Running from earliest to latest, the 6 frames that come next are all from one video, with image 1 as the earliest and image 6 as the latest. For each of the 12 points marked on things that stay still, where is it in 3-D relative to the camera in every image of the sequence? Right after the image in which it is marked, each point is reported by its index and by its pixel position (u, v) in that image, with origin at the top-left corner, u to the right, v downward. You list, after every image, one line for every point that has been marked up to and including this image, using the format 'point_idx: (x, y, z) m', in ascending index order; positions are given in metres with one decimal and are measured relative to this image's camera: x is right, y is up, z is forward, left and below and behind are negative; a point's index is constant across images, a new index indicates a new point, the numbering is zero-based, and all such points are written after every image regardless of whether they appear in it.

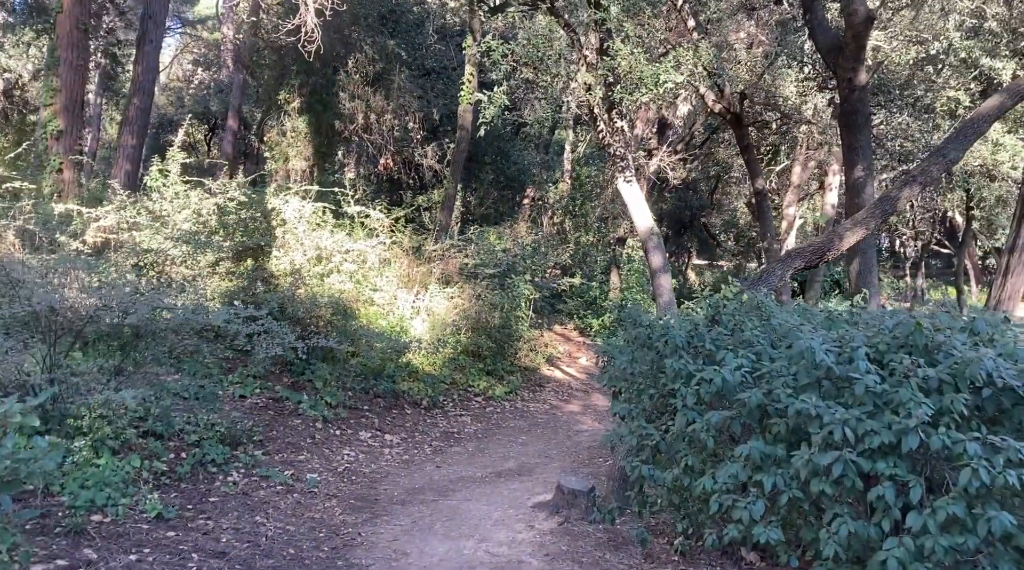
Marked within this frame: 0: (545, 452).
0: (+0.4, -1.9, +9.0) m
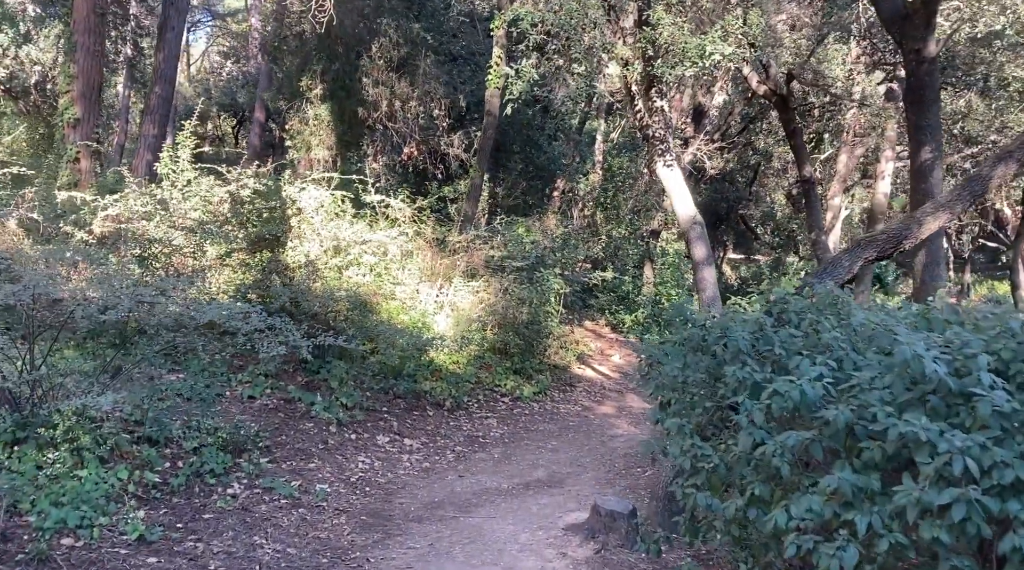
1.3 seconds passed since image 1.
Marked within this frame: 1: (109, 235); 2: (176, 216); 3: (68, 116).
0: (+0.7, -1.8, +8.3) m
1: (-4.7, +0.6, +9.3) m
2: (-4.0, +0.7, +9.3) m
3: (-7.7, +2.9, +13.7) m
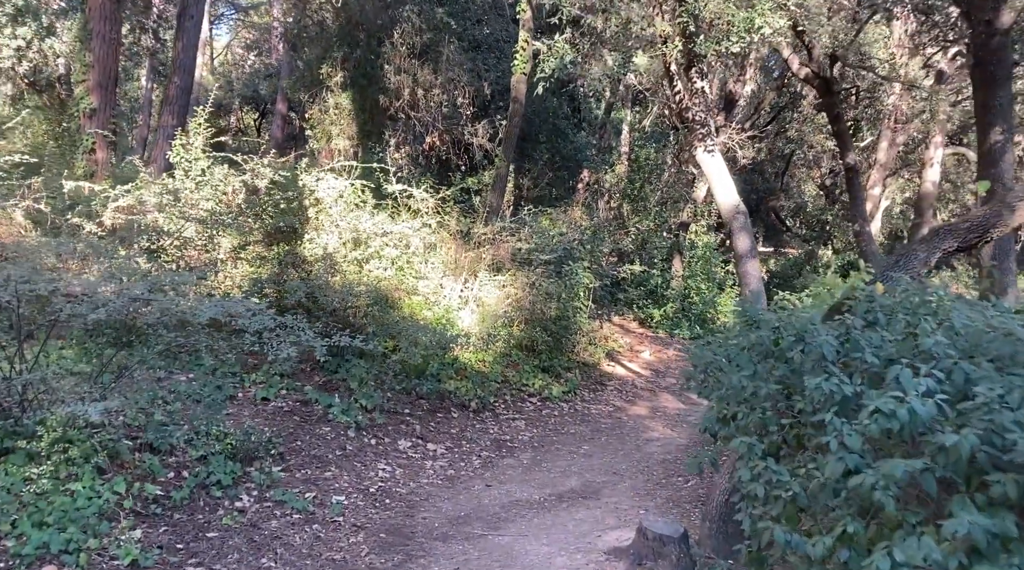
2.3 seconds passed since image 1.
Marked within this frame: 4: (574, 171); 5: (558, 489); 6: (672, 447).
0: (+1.0, -1.8, +7.7) m
1: (-4.4, +0.7, +8.9) m
2: (-3.7, +0.8, +8.9) m
3: (-7.2, +3.0, +13.4) m
4: (+1.3, +2.5, +17.4) m
5: (+0.4, -1.8, +6.8) m
6: (+1.7, -1.8, +8.6) m
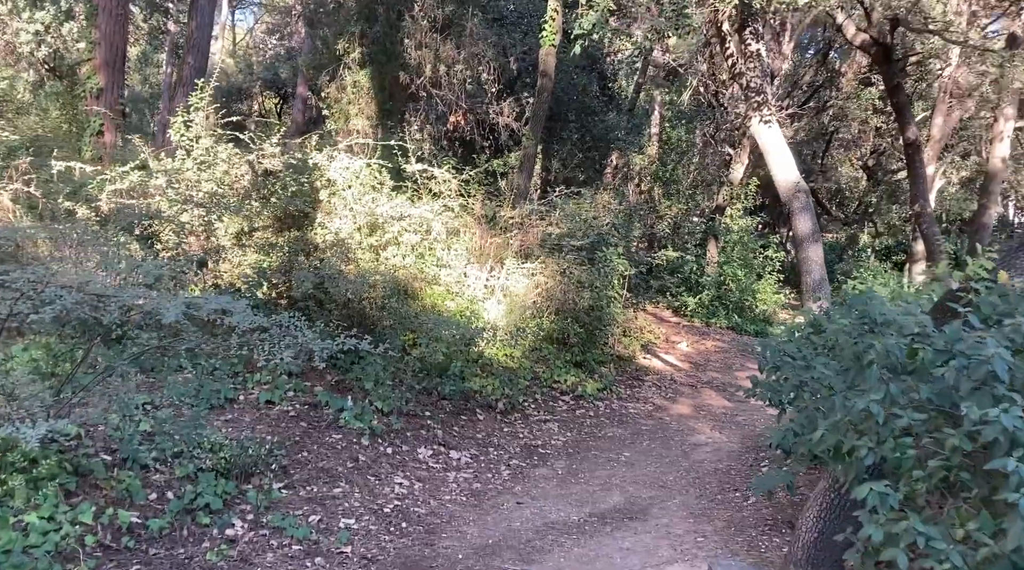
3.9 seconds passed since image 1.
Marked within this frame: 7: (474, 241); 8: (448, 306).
0: (+1.3, -1.7, +6.8) m
1: (-4.1, +0.8, +8.1) m
2: (-3.3, +0.9, +8.1) m
3: (-6.8, +3.2, +12.7) m
4: (+1.9, +2.7, +16.4) m
5: (+0.6, -1.7, +6.0) m
6: (+2.1, -1.6, +7.7) m
7: (-0.5, +0.6, +9.9) m
8: (-0.7, -0.2, +8.9) m
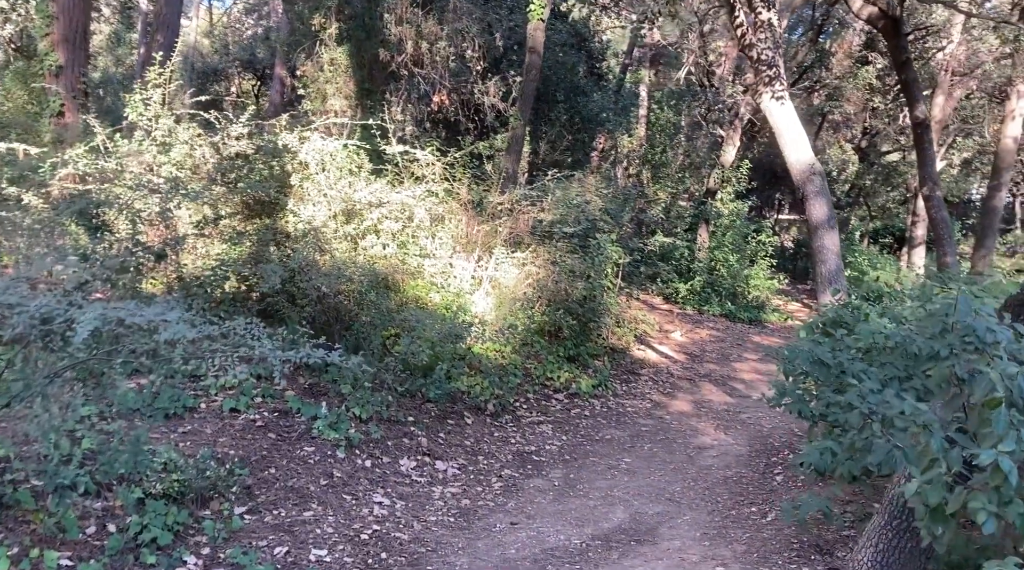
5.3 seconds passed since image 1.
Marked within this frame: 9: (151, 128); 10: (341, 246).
0: (+1.2, -1.6, +6.2) m
1: (-4.2, +0.8, +7.4) m
2: (-3.4, +1.0, +7.4) m
3: (-7.0, +3.3, +11.8) m
4: (+1.6, +3.0, +15.7) m
5: (+0.6, -1.6, +5.4) m
6: (+2.0, -1.6, +7.2) m
7: (-0.6, +0.7, +9.3) m
8: (-0.8, -0.1, +8.3) m
9: (-3.7, +1.6, +8.1) m
10: (-1.7, +0.4, +7.7) m
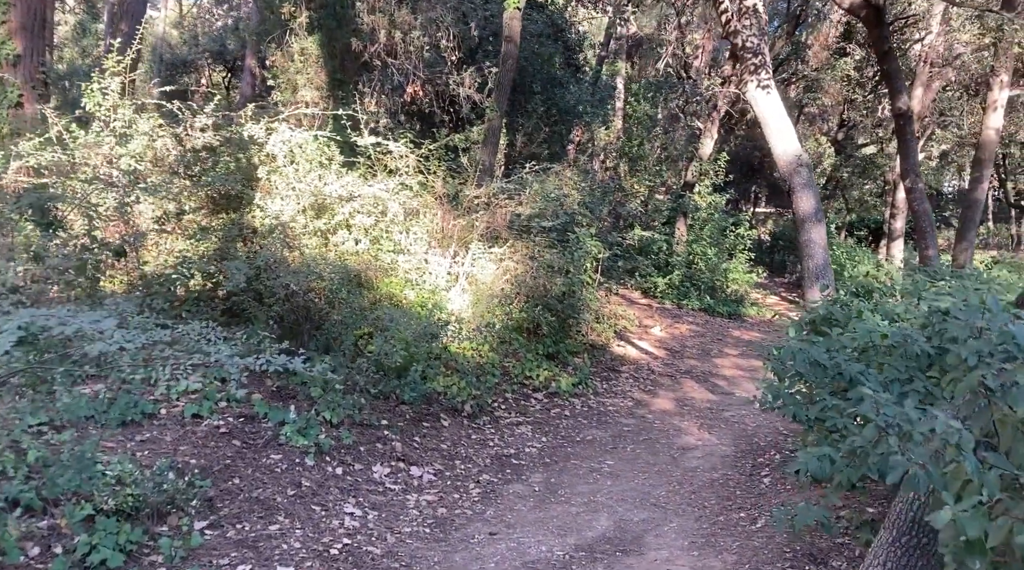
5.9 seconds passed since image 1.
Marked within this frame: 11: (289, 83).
0: (+1.1, -1.6, +6.0) m
1: (-4.4, +0.8, +6.9) m
2: (-3.6, +1.0, +7.0) m
3: (-7.3, +3.4, +11.3) m
4: (+1.2, +3.1, +15.5) m
5: (+0.5, -1.6, +5.1) m
6: (+1.8, -1.5, +7.0) m
7: (-0.9, +0.7, +9.0) m
8: (-1.0, -0.1, +8.0) m
9: (-3.9, +1.6, +7.7) m
10: (-1.9, +0.4, +7.4) m
11: (-3.5, +3.2, +12.3) m
